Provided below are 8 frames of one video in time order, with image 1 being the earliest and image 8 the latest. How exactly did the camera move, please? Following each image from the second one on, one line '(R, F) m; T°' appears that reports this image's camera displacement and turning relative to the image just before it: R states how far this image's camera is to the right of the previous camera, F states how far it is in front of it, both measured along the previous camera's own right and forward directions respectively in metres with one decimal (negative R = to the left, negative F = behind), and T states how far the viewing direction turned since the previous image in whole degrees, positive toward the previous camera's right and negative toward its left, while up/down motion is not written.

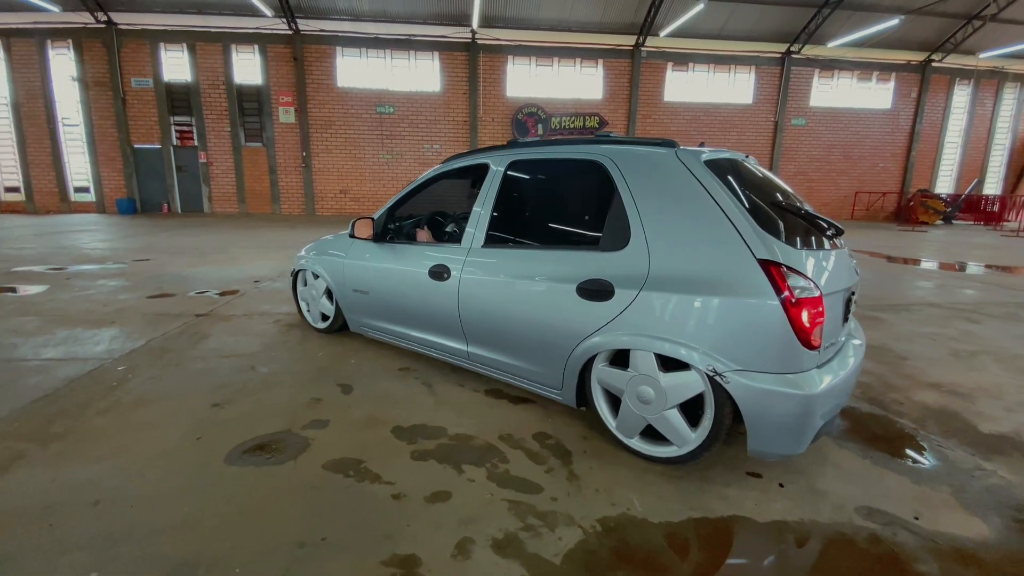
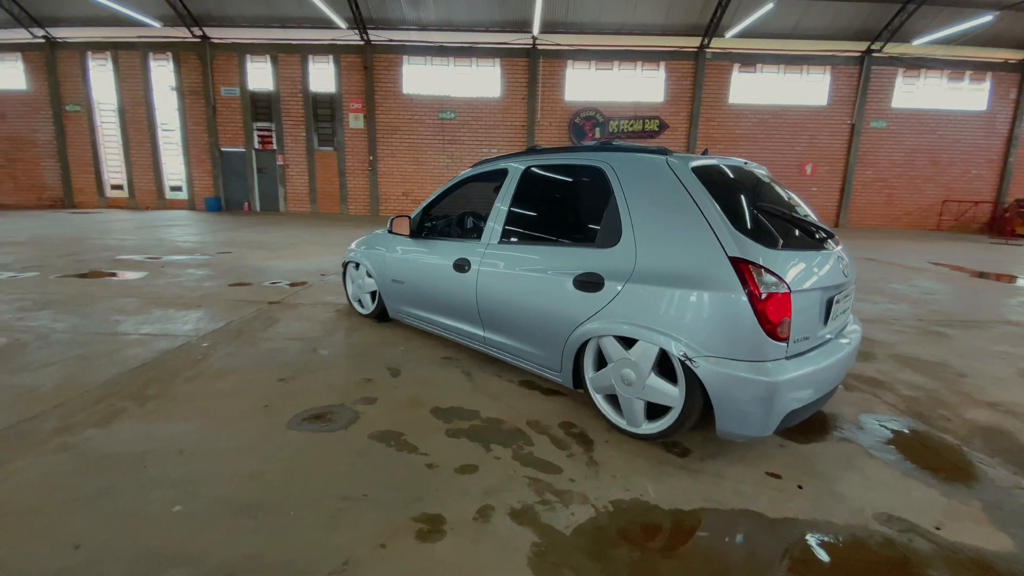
(+0.1, -0.2) m; -7°
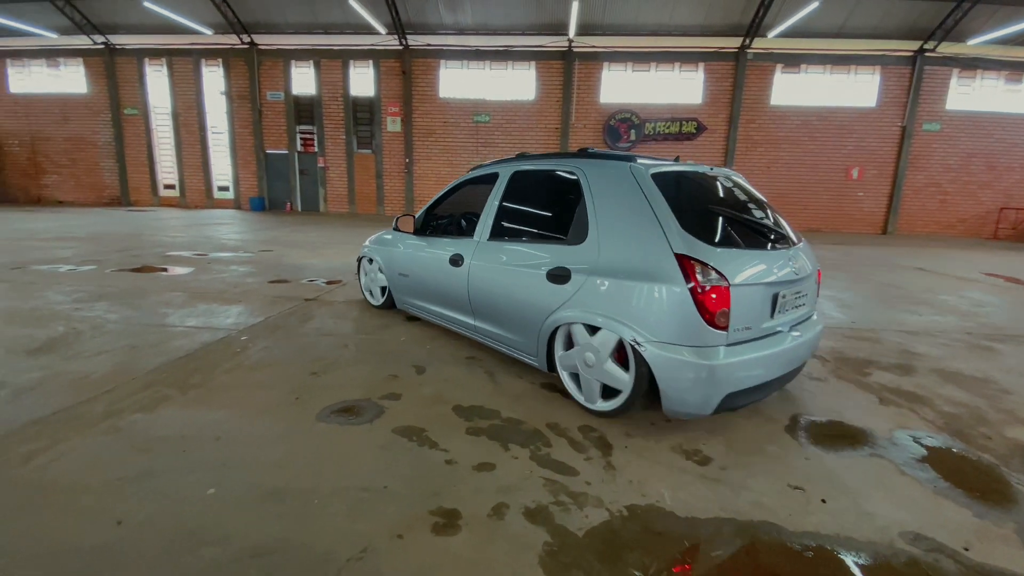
(0.0, 0.0) m; -4°
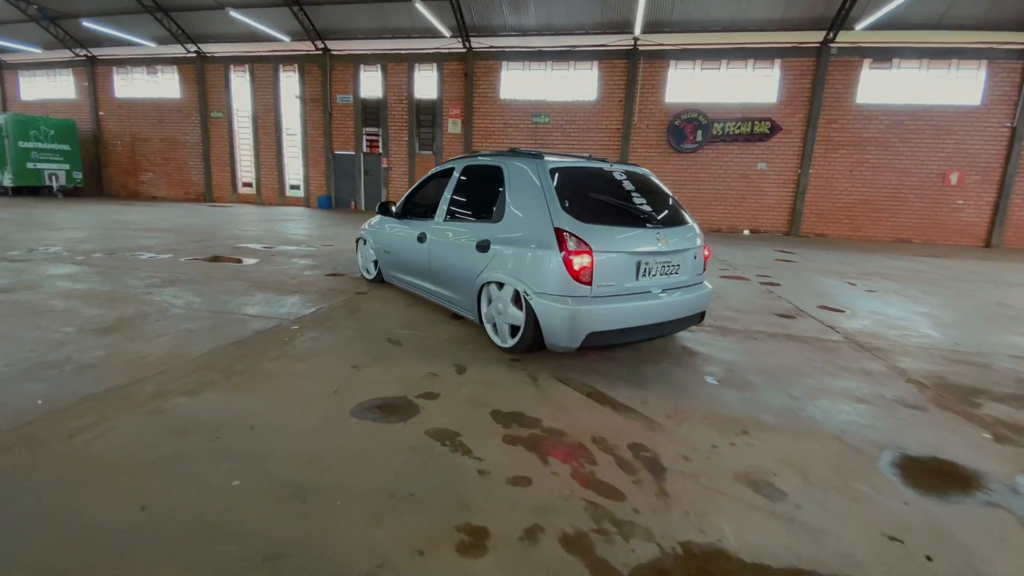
(0.0, +0.2) m; -7°
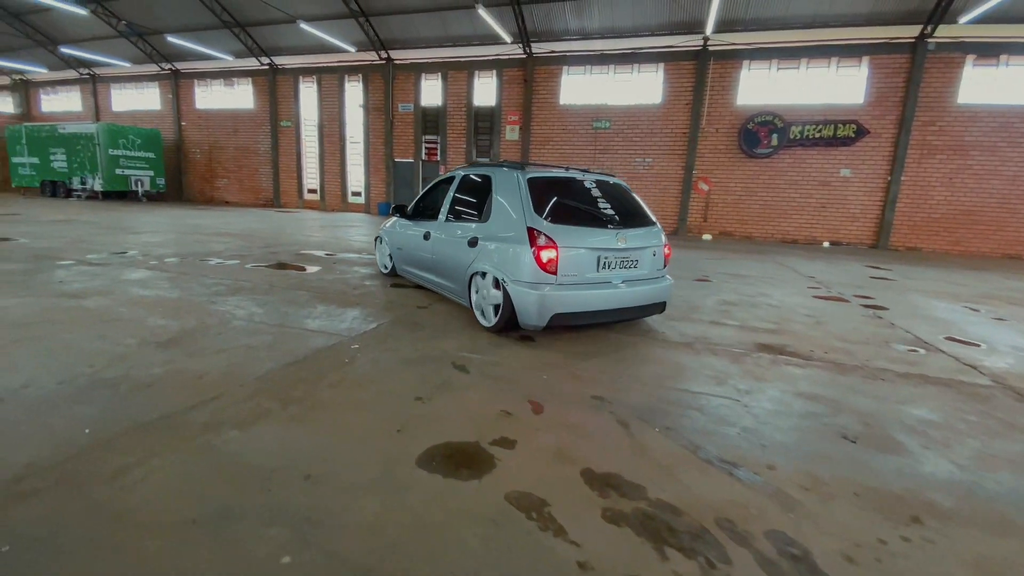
(-0.2, +0.4) m; -6°
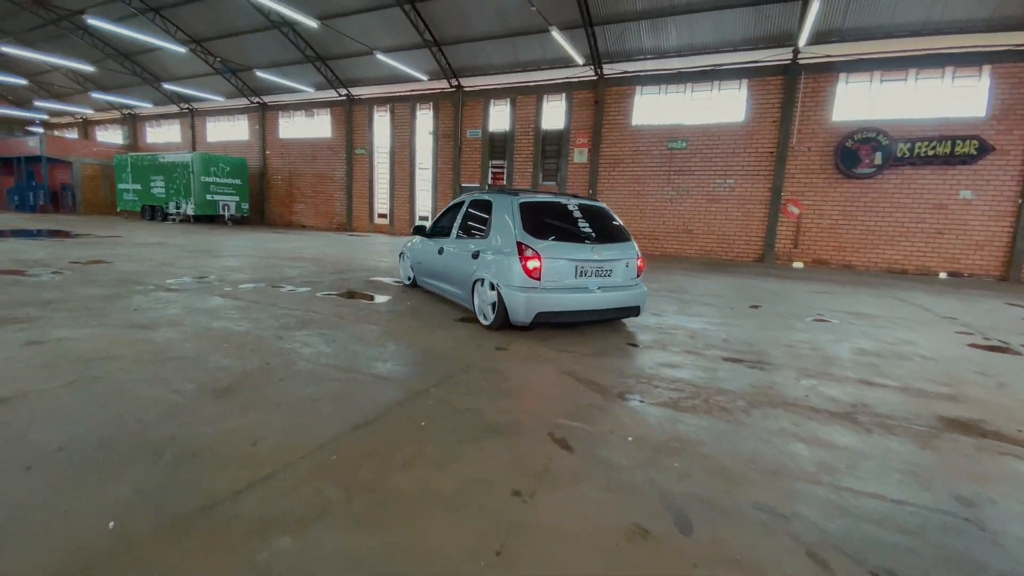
(-0.3, +0.6) m; -7°
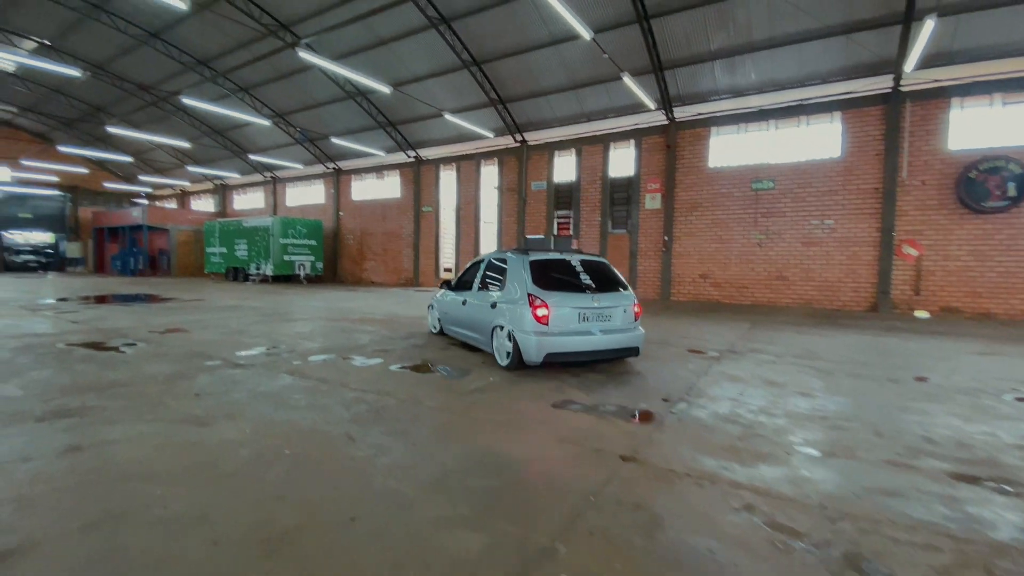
(-0.4, +0.8) m; -7°
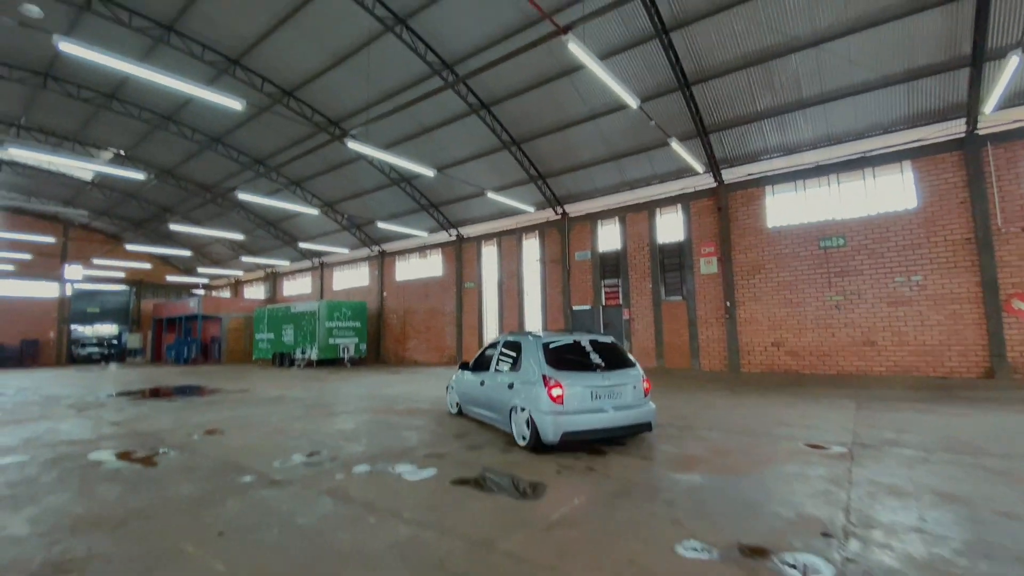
(-0.3, +0.7) m; -5°
